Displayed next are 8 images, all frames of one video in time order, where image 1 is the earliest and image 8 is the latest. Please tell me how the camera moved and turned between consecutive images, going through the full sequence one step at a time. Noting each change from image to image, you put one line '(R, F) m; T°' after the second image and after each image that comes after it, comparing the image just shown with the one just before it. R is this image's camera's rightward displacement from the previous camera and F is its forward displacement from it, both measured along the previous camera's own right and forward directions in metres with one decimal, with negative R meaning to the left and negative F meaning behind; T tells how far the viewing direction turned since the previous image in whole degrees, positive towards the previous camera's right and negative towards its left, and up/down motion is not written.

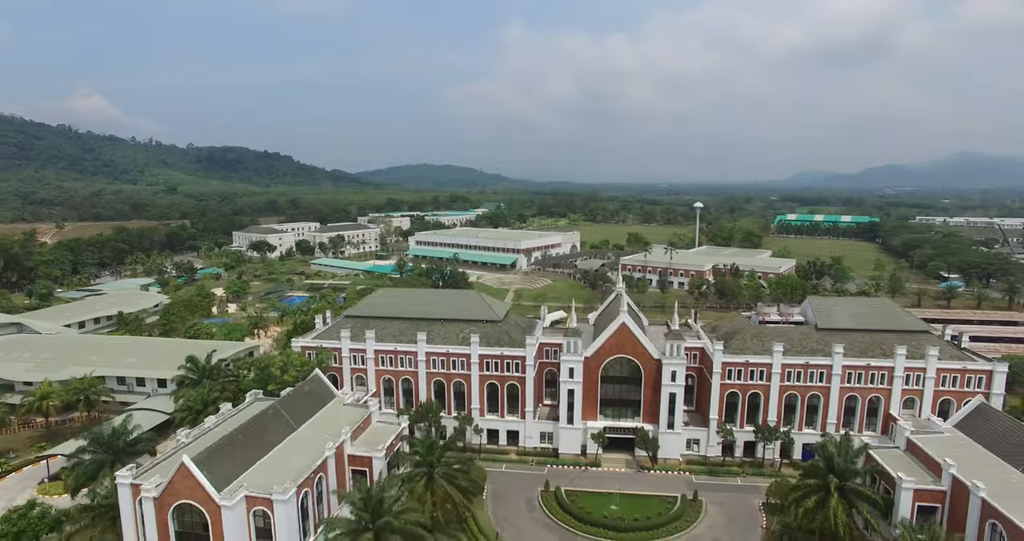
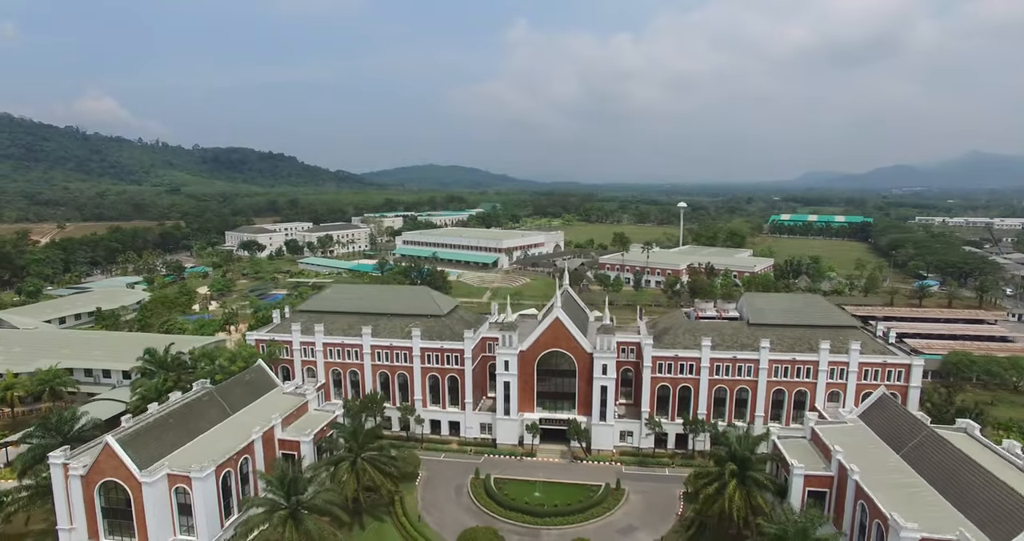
(+3.7, -1.2) m; -1°
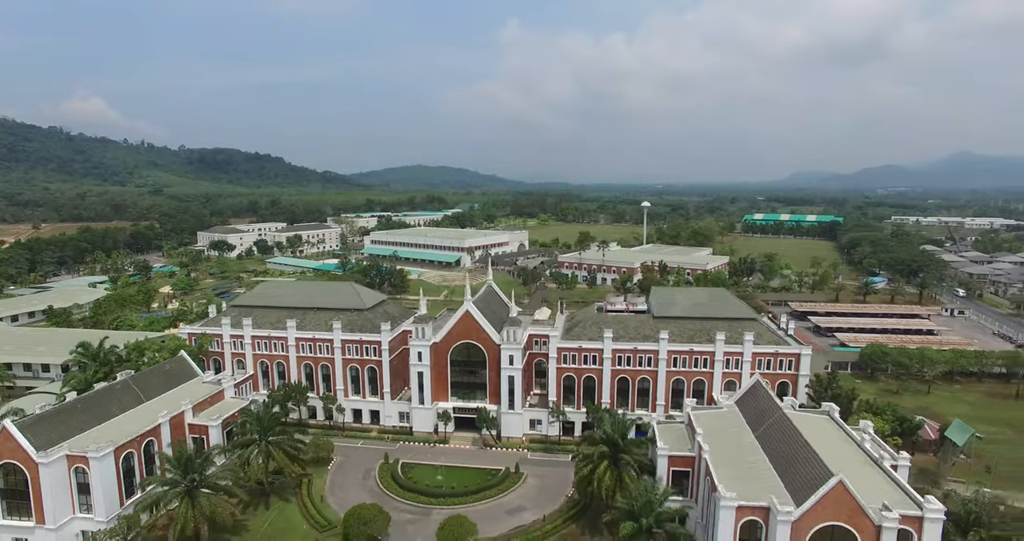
(+4.5, -1.6) m; +1°
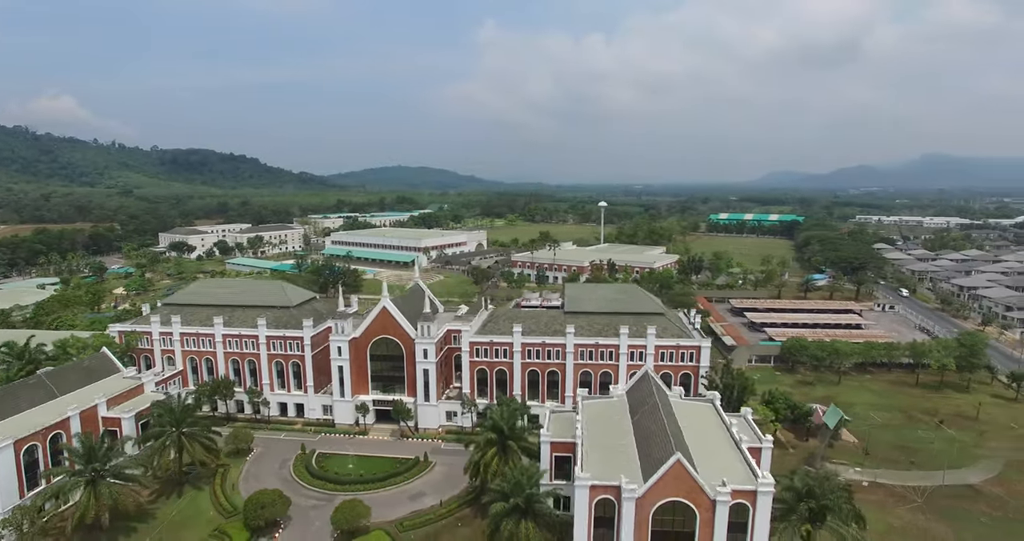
(+3.9, -1.5) m; +2°
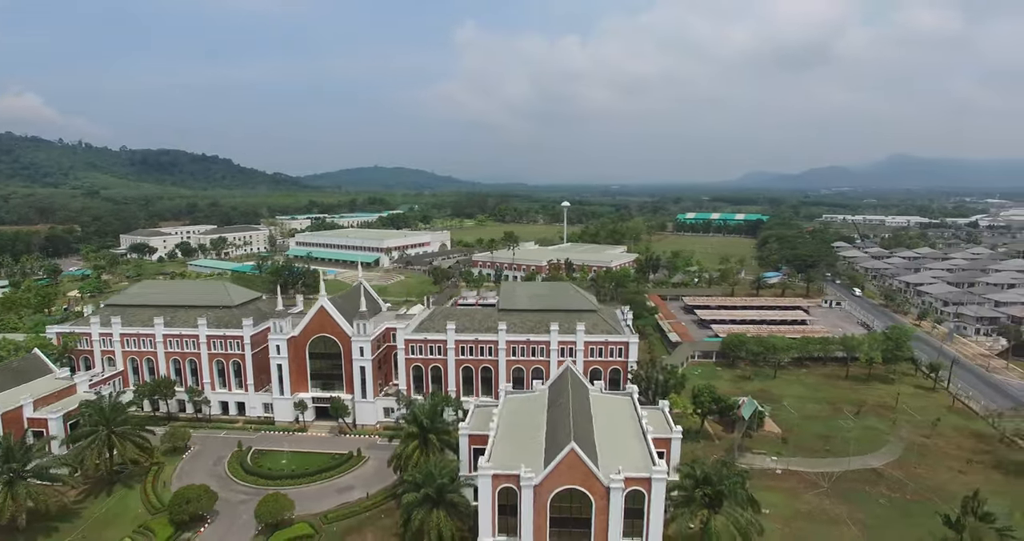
(+2.7, -1.0) m; +2°
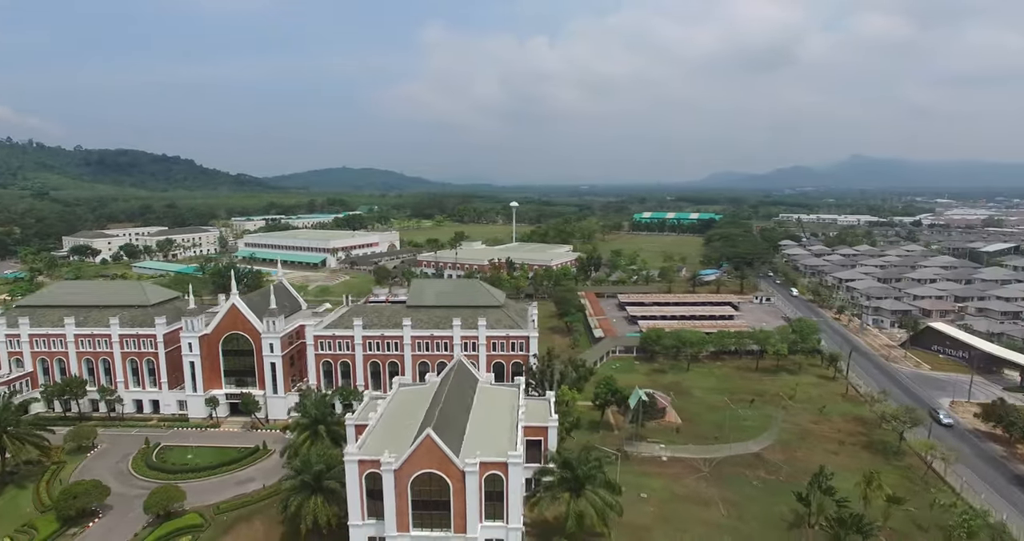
(+4.1, -1.4) m; +2°
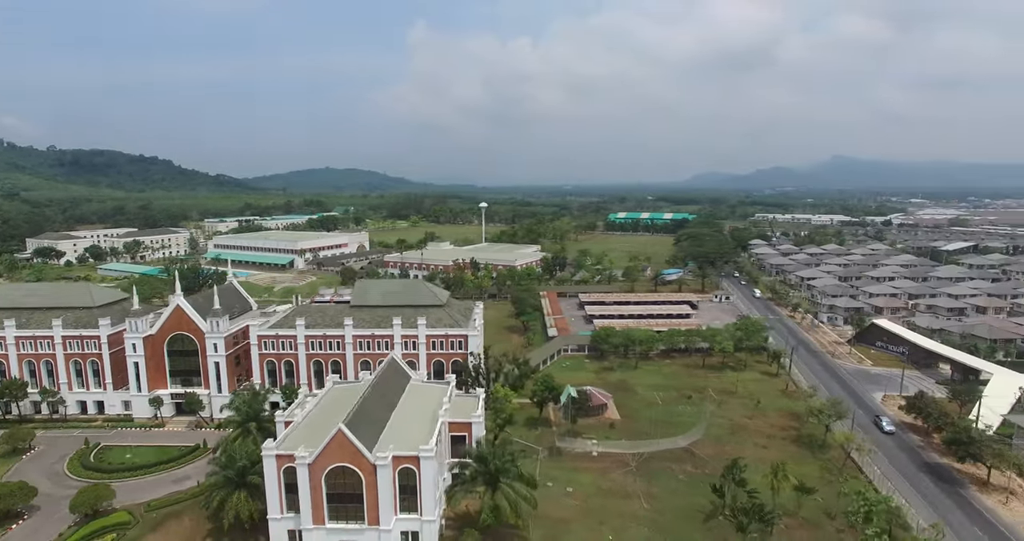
(+2.8, -0.7) m; +1°
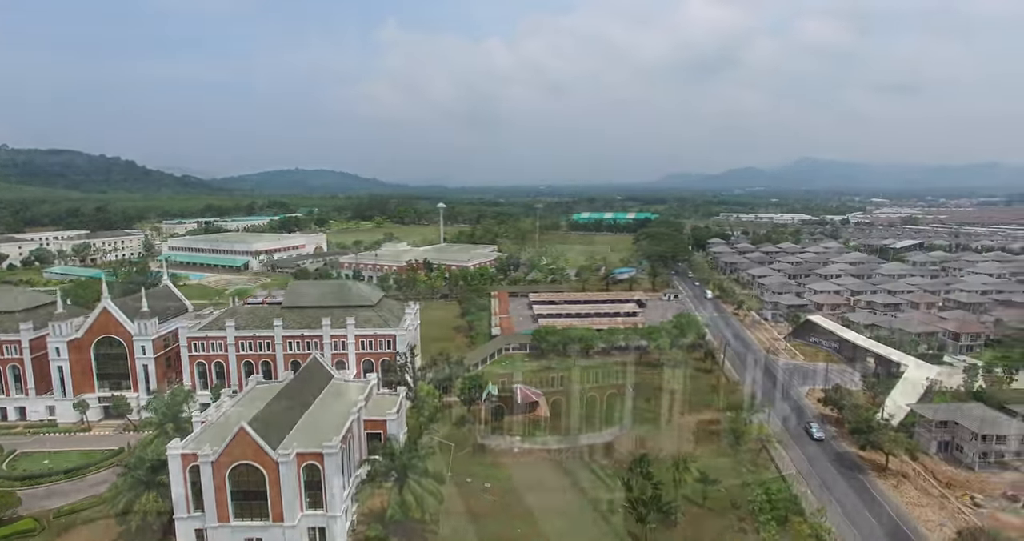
(+2.8, -0.5) m; +2°
